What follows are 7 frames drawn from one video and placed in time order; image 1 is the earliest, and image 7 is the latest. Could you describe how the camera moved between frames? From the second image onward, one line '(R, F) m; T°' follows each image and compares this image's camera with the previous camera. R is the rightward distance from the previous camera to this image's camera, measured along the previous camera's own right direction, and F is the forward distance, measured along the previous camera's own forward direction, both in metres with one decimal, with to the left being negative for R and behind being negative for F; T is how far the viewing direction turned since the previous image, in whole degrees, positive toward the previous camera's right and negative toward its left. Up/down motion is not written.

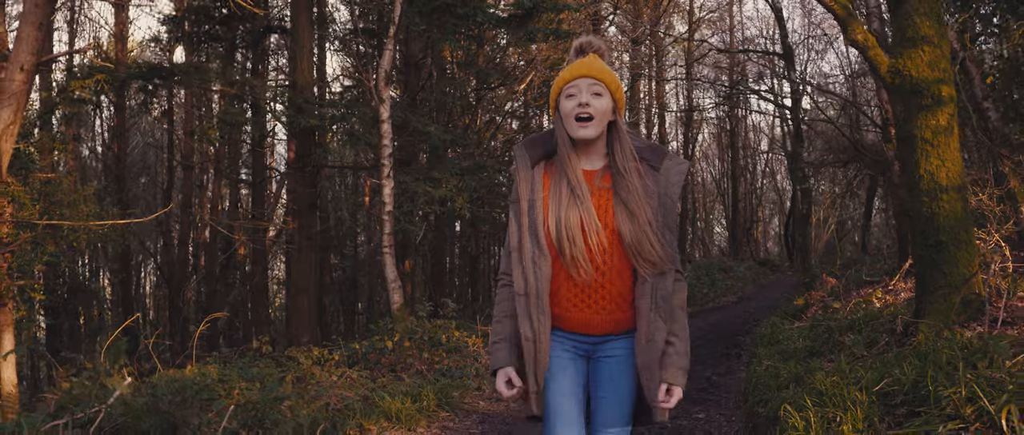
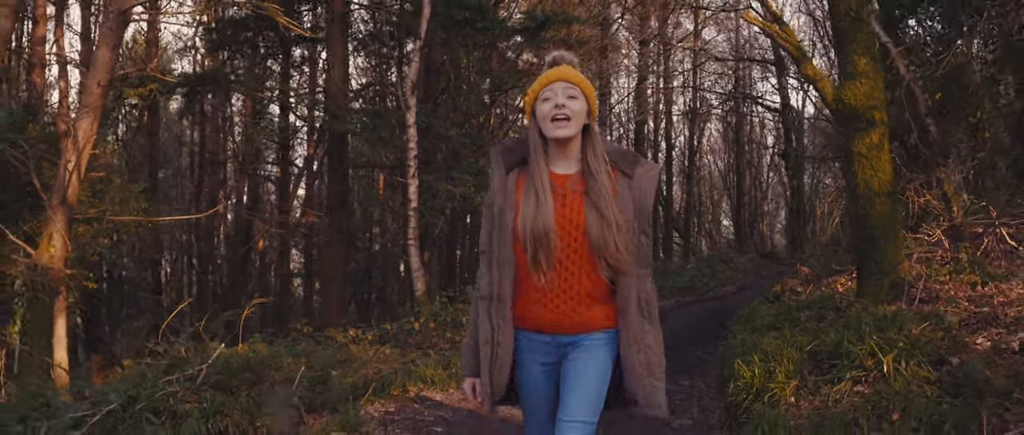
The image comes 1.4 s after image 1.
(0.0, -1.3) m; -1°
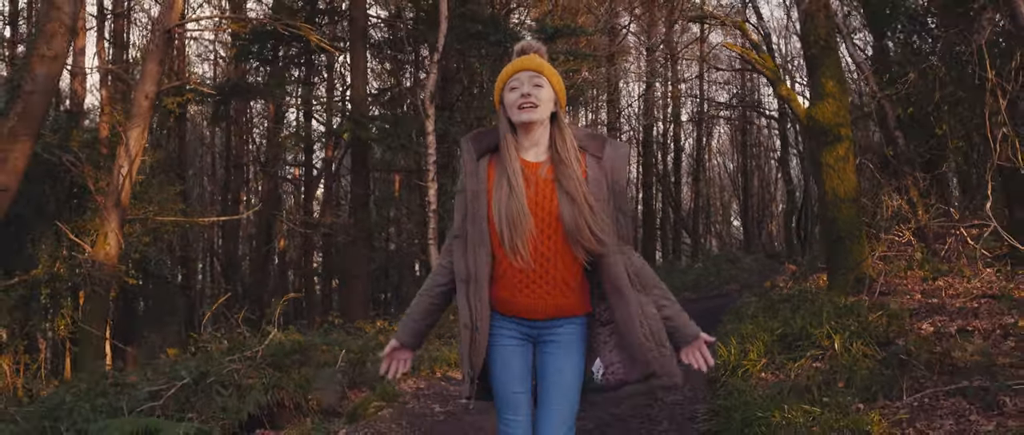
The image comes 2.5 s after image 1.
(0.0, -1.0) m; -1°
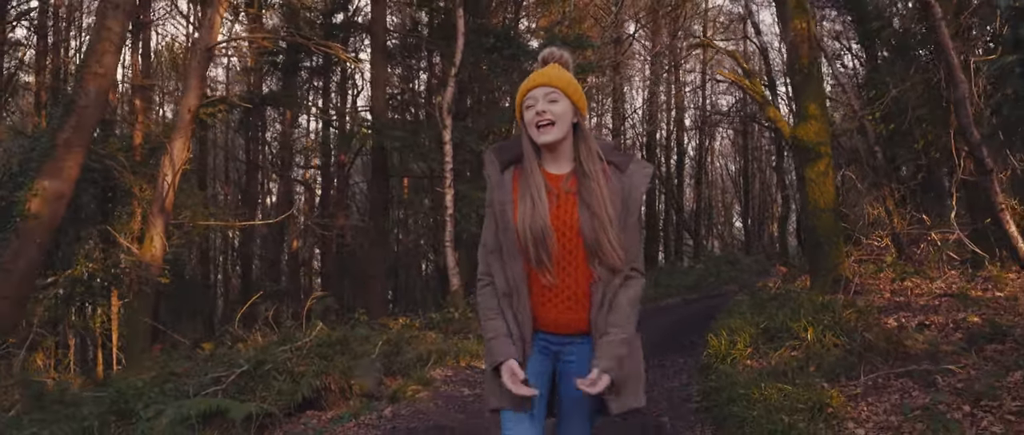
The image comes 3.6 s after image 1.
(-0.1, -1.0) m; 0°
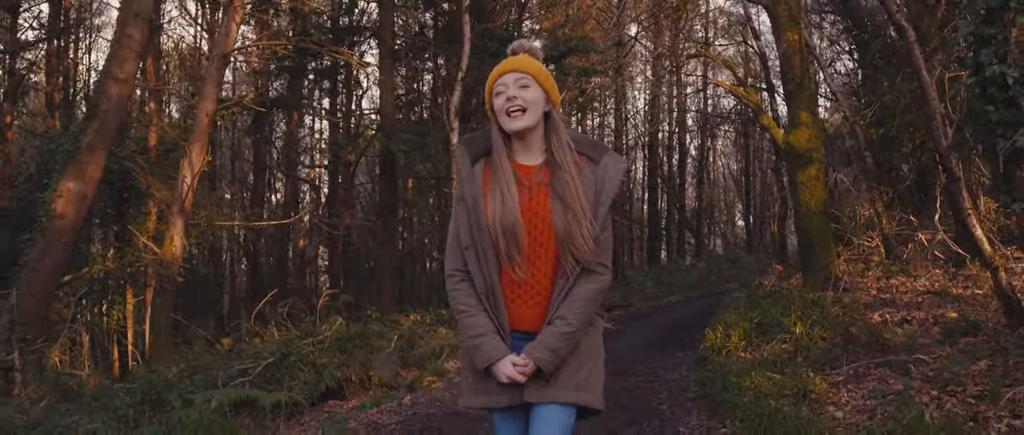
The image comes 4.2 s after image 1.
(-0.1, -0.5) m; 0°
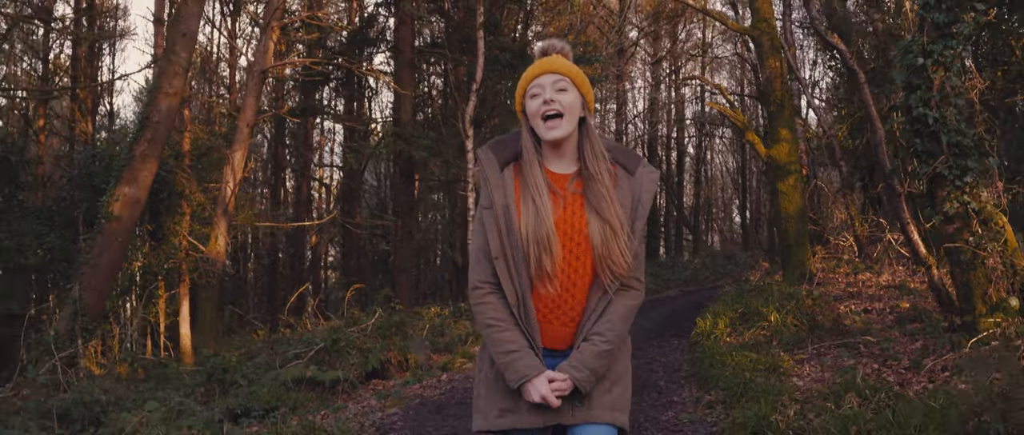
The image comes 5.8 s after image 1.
(-0.2, -1.4) m; 0°
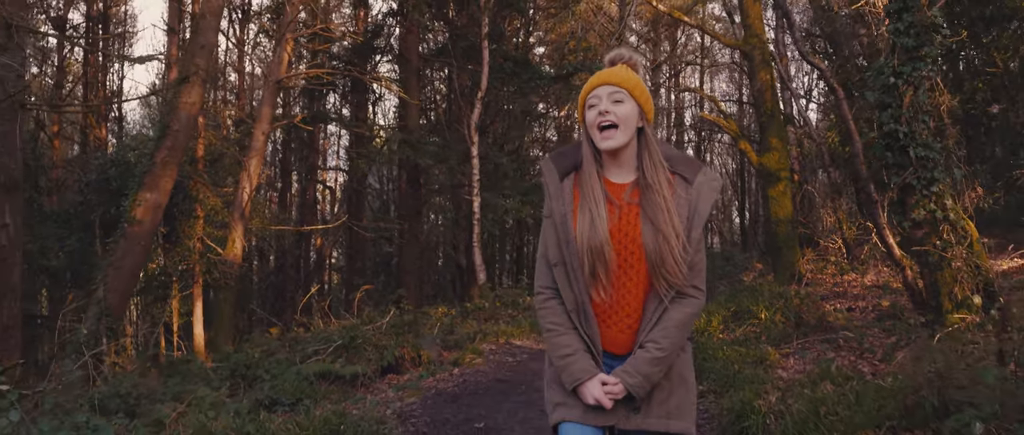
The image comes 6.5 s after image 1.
(-0.1, -0.7) m; 0°
